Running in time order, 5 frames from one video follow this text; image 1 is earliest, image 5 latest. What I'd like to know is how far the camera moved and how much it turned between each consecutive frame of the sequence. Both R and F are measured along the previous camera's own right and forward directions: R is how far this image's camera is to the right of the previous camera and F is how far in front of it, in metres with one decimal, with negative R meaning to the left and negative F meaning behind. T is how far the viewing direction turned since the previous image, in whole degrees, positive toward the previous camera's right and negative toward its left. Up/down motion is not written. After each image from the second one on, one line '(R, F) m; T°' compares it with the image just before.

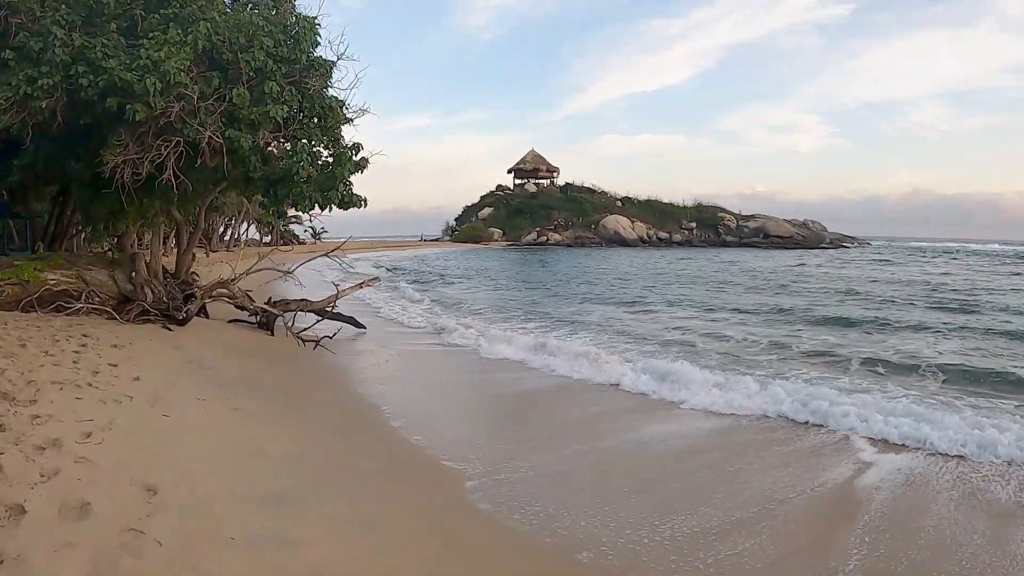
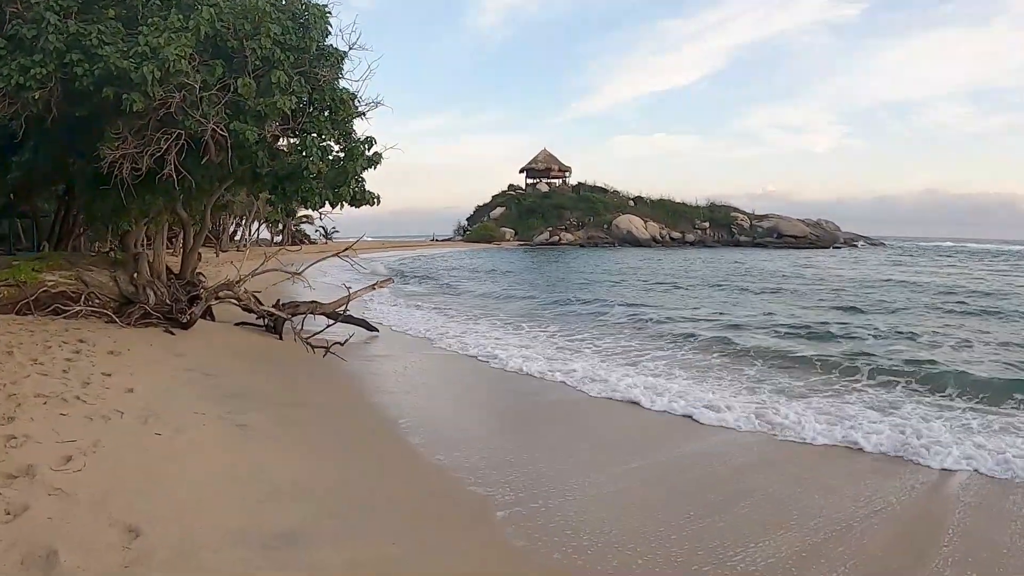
(-0.2, +0.6) m; -1°
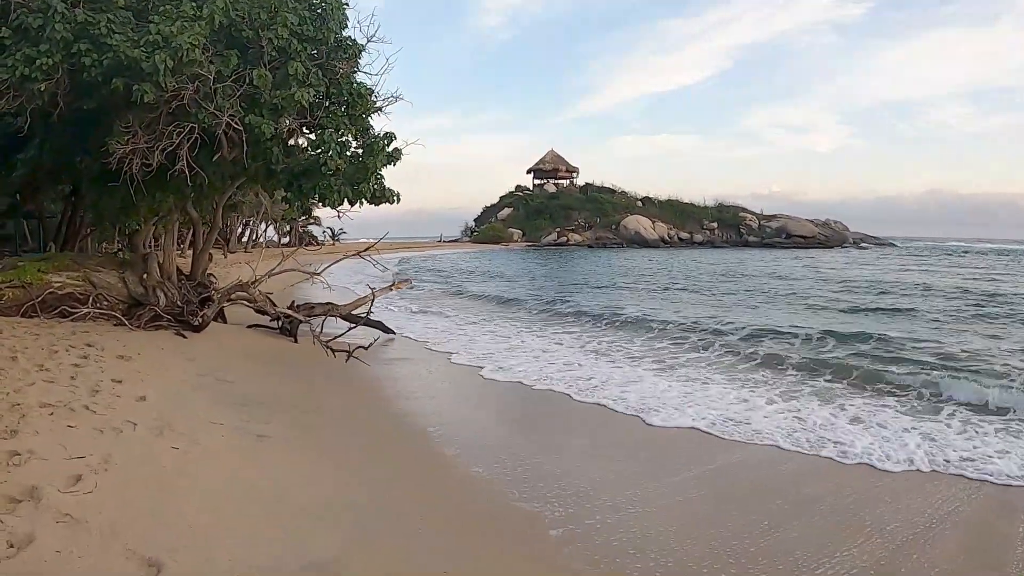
(-0.3, +0.4) m; 0°
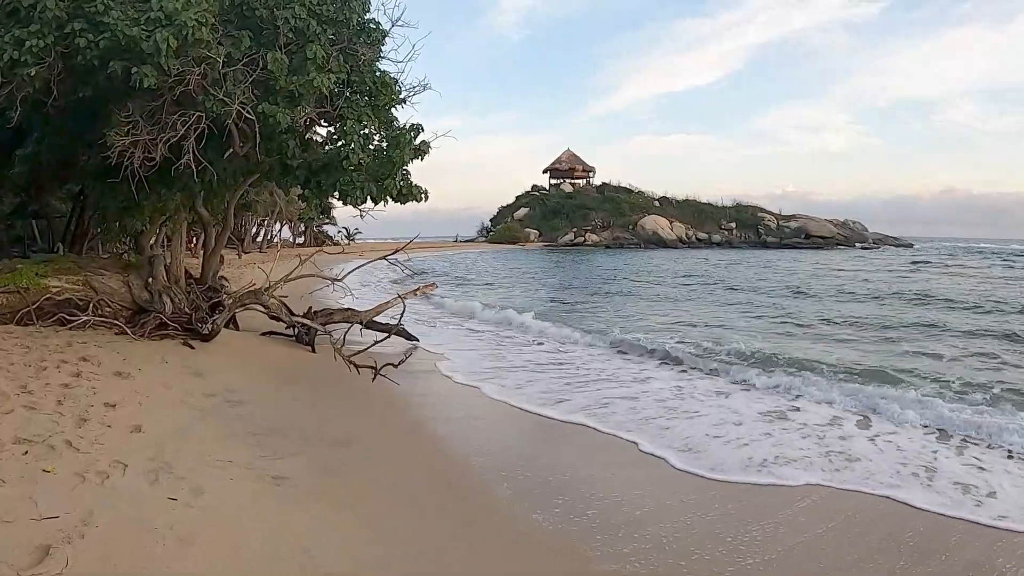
(-0.3, +0.8) m; -1°
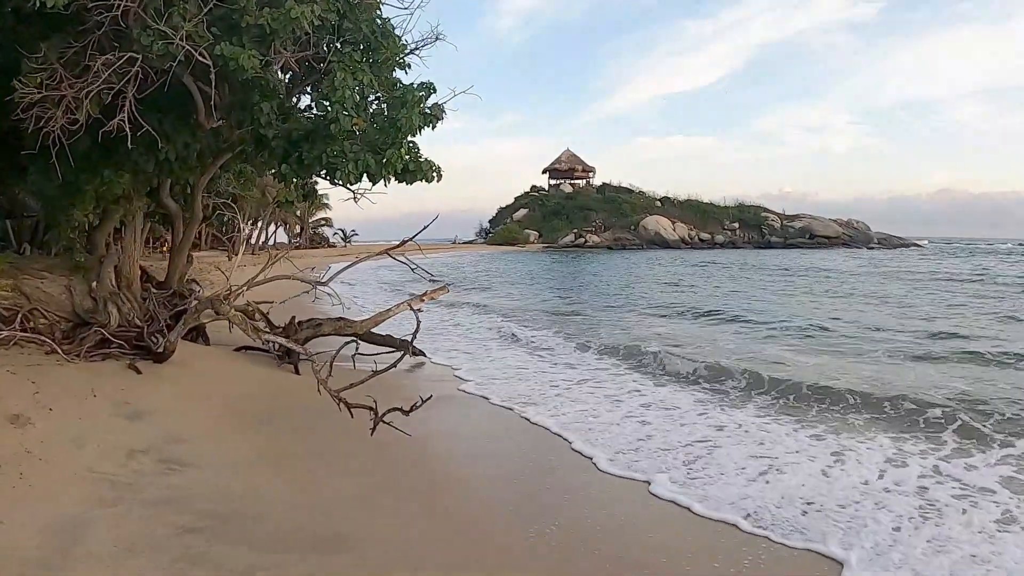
(-0.4, +1.7) m; 0°
